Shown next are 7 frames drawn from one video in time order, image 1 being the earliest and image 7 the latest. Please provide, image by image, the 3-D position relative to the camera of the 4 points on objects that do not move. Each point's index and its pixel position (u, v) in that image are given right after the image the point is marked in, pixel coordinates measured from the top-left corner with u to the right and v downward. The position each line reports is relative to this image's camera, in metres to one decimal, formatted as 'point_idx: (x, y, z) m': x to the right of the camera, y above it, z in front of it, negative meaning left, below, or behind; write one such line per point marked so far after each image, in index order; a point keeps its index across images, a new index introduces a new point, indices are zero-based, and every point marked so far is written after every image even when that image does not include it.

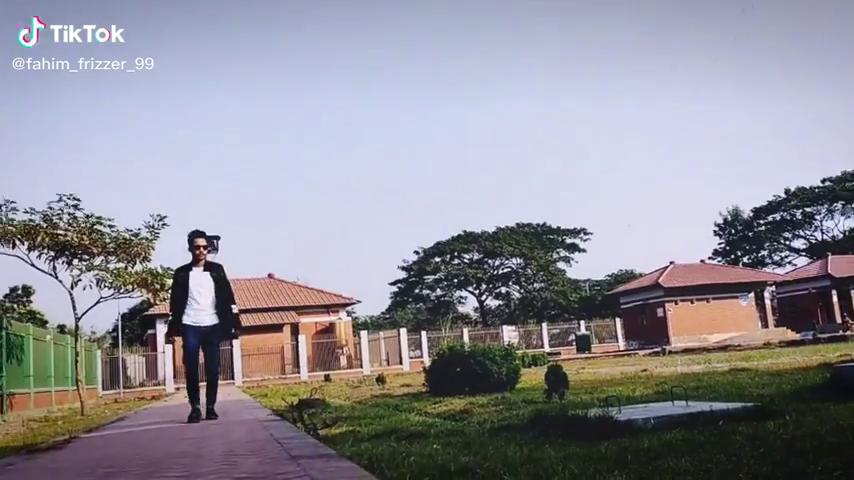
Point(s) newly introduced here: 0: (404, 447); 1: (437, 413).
0: (-0.2, -1.3, +5.2) m
1: (+0.1, -1.6, +7.4) m
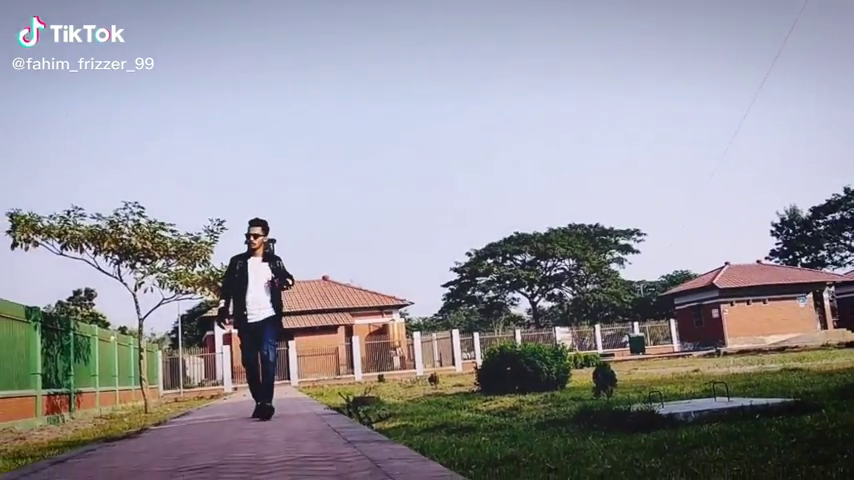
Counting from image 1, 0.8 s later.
0: (+0.2, -1.3, +5.4) m
1: (+0.6, -1.6, +7.5) m
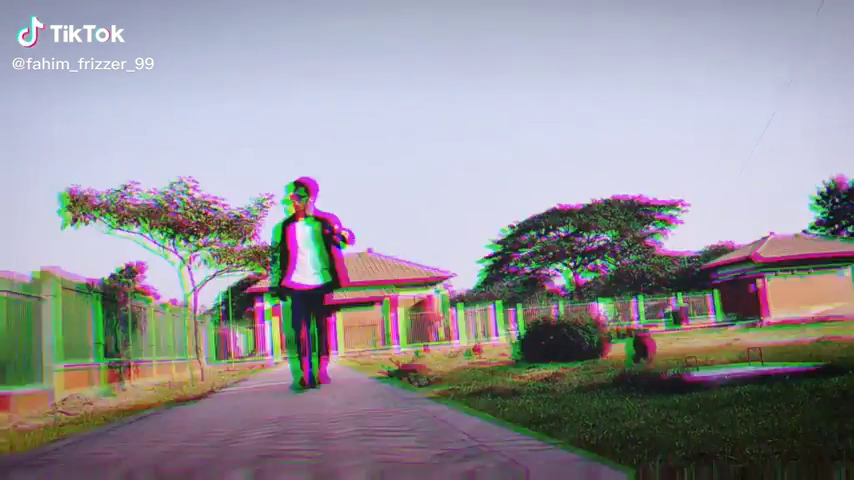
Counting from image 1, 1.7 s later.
0: (+0.5, -1.1, +5.6) m
1: (+0.9, -1.3, +7.7) m
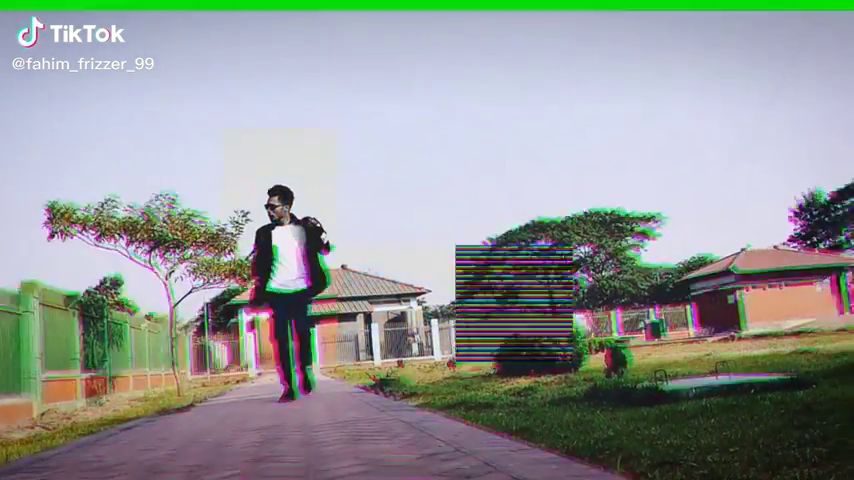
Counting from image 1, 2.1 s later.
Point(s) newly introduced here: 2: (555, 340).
0: (+0.3, -1.2, +5.7) m
1: (+0.8, -1.4, +7.8) m
2: (+1.9, -1.5, +12.5) m
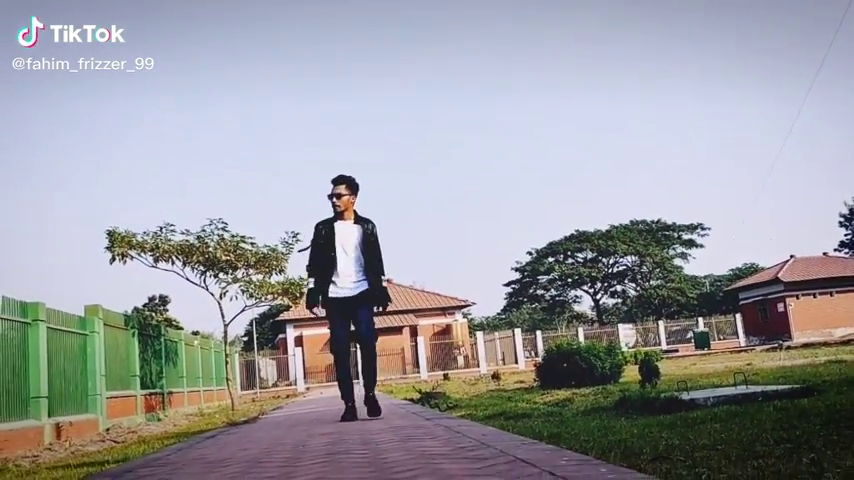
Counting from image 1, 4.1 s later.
0: (+0.6, -1.4, +6.0) m
1: (+1.2, -1.6, +8.1) m
2: (+2.6, -1.8, +12.8) m
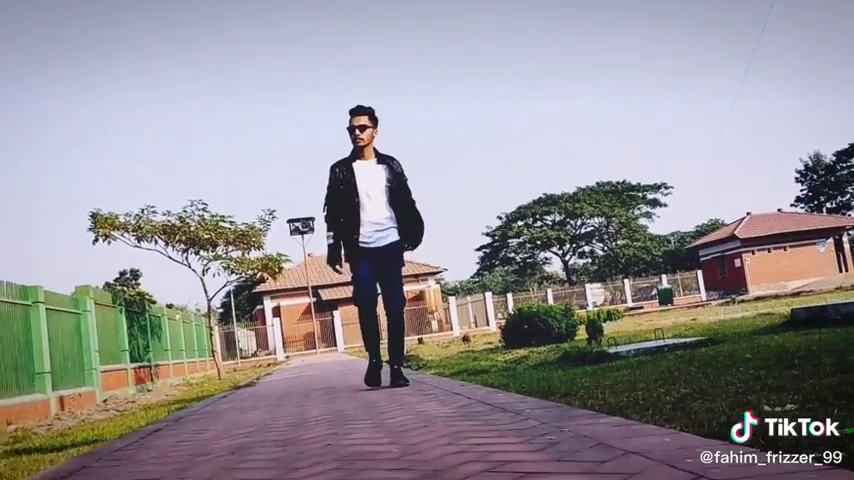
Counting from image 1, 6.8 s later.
0: (+0.4, -1.2, +6.8) m
1: (+0.9, -1.3, +9.0) m
2: (+2.2, -1.2, +13.6) m
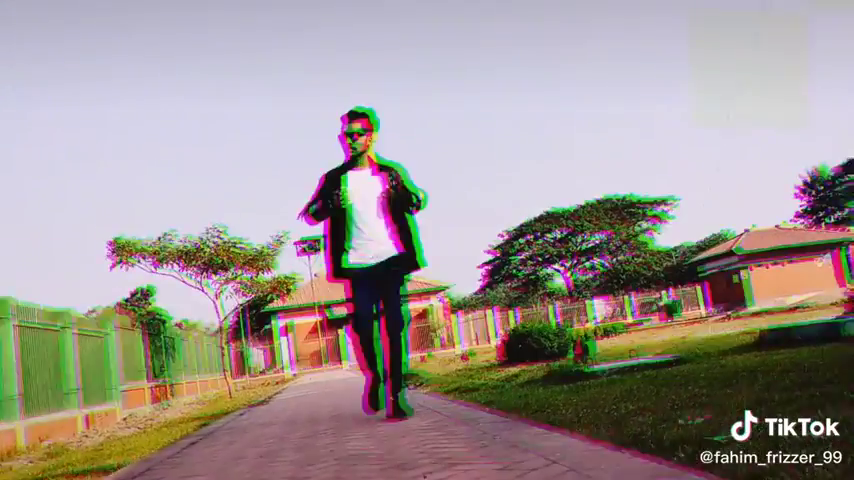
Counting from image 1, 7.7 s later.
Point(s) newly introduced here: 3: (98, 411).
0: (+0.4, -1.4, +7.3) m
1: (+1.0, -1.6, +9.4) m
2: (+2.3, -1.5, +14.1) m
3: (-4.0, -2.0, +9.7) m
